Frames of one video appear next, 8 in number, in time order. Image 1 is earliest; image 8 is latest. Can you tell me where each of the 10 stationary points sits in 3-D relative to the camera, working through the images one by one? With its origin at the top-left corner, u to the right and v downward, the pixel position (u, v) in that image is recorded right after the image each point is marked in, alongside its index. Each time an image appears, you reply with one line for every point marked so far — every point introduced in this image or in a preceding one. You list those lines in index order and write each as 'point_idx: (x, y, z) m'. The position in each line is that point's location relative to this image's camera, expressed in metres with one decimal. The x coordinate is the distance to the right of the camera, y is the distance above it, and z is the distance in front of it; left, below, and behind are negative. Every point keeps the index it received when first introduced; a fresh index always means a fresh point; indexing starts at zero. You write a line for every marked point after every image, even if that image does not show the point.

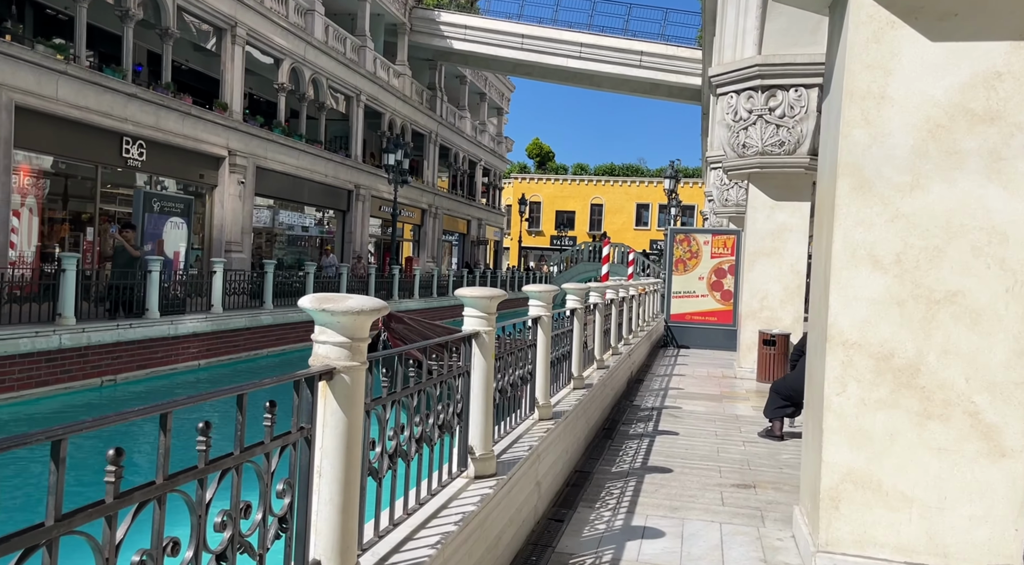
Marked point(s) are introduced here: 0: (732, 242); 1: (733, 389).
0: (+4.3, +0.8, +14.9) m
1: (+2.9, -1.4, +10.1) m
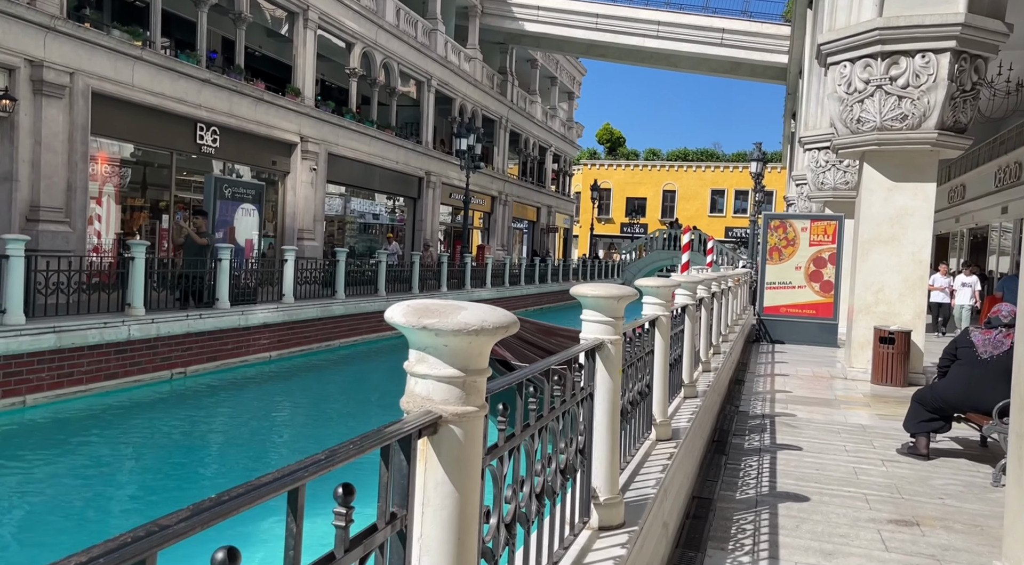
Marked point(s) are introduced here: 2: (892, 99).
0: (+5.7, +1.0, +13.7) m
1: (+4.0, -1.3, +9.1) m
2: (+4.7, +2.3, +9.5) m
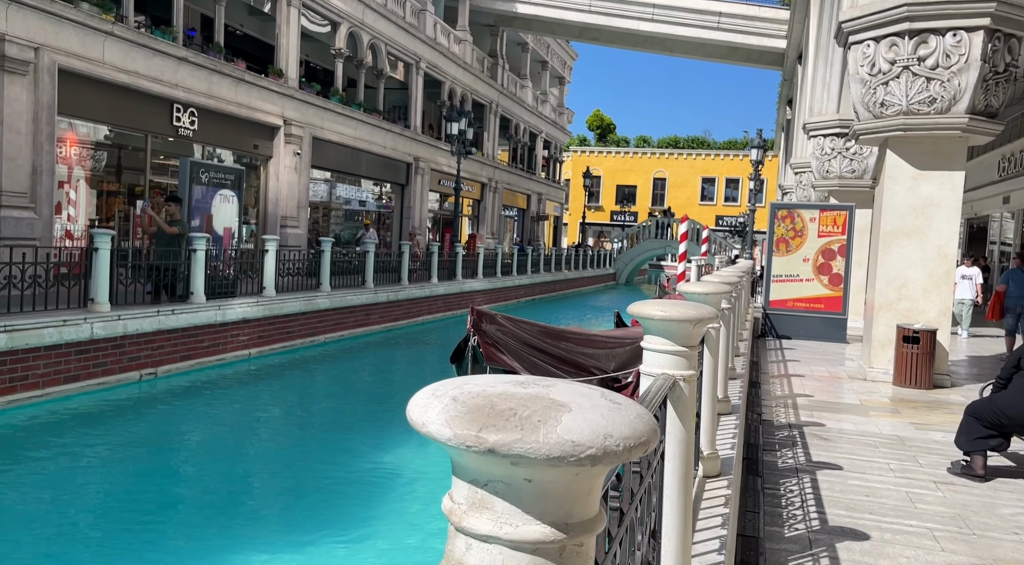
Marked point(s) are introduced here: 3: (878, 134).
0: (+5.6, +1.1, +13.1) m
1: (+3.9, -1.2, +8.5) m
2: (+4.7, +2.3, +8.8) m
3: (+4.5, +1.8, +9.4) m
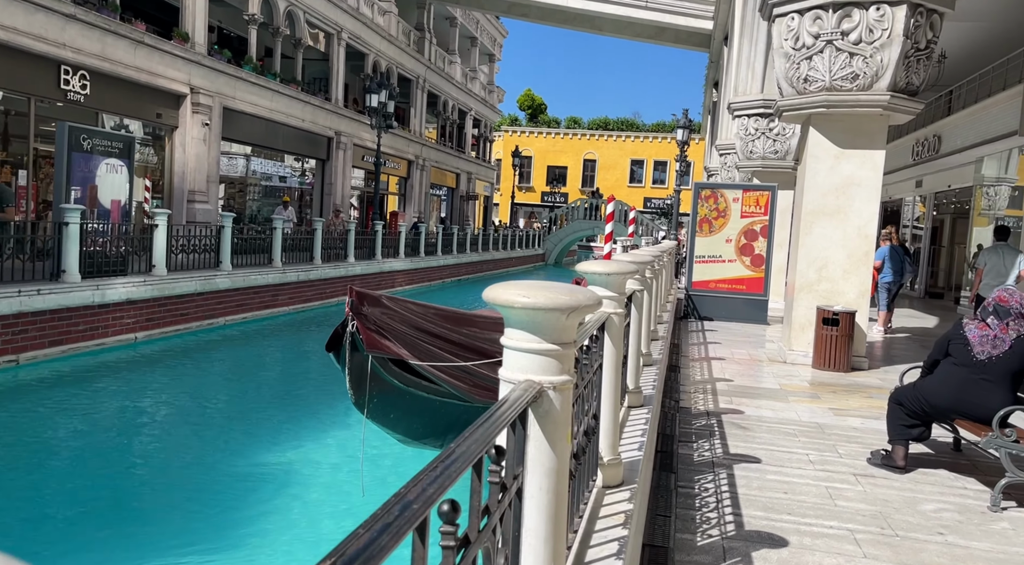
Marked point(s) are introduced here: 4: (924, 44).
0: (+4.3, +1.4, +13.0) m
1: (+3.0, -1.0, +8.3) m
2: (+3.7, +2.5, +8.6) m
3: (+3.5, +2.0, +9.2) m
4: (+4.6, +2.7, +8.6) m
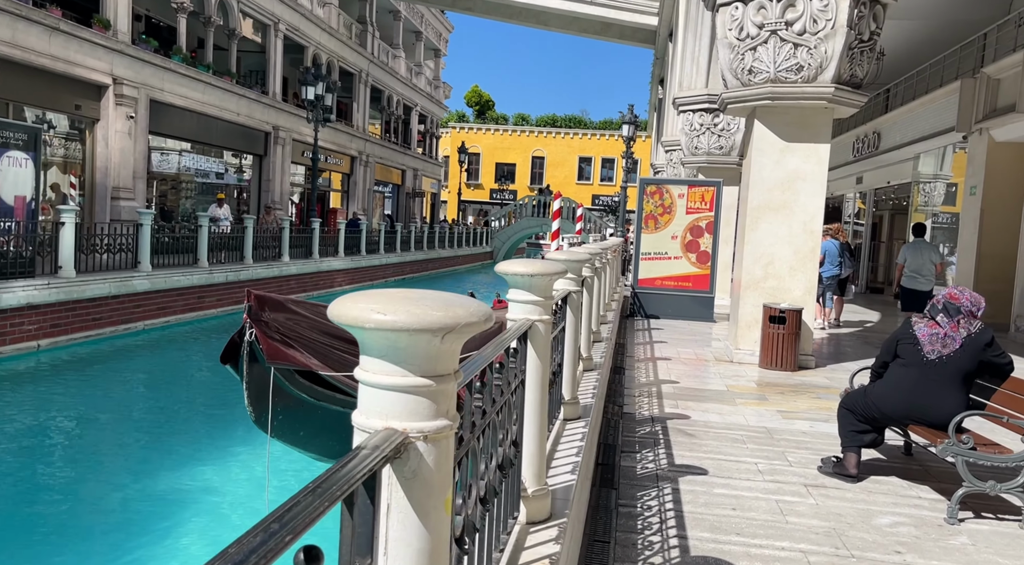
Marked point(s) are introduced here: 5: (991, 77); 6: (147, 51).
0: (+3.3, +1.4, +12.8) m
1: (+2.3, -1.0, +8.0) m
2: (+3.0, +2.5, +8.4) m
3: (+2.7, +2.1, +8.9) m
4: (+3.9, +2.7, +8.4) m
5: (+8.6, +3.7, +13.8) m
6: (-8.5, +5.4, +17.9) m
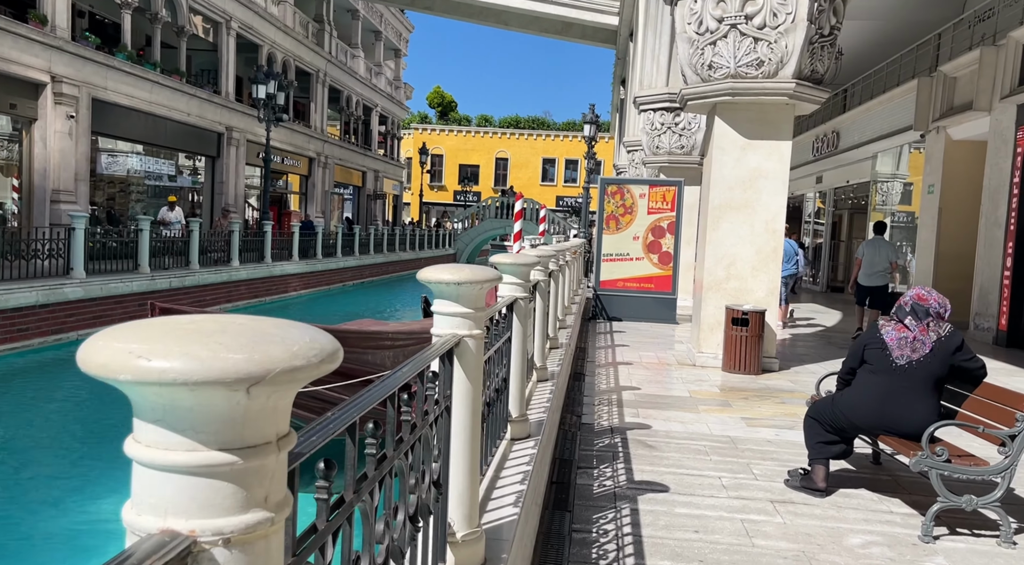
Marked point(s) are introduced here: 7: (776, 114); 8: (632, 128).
0: (+2.6, +1.4, +12.5) m
1: (+1.9, -1.0, +7.8) m
2: (+2.5, +2.5, +8.1) m
3: (+2.2, +2.1, +8.7) m
4: (+3.4, +2.7, +8.2) m
5: (+7.9, +3.7, +13.8) m
6: (-9.4, +5.2, +17.1) m
7: (+2.9, +1.9, +8.6) m
8: (+3.0, +3.9, +19.5) m
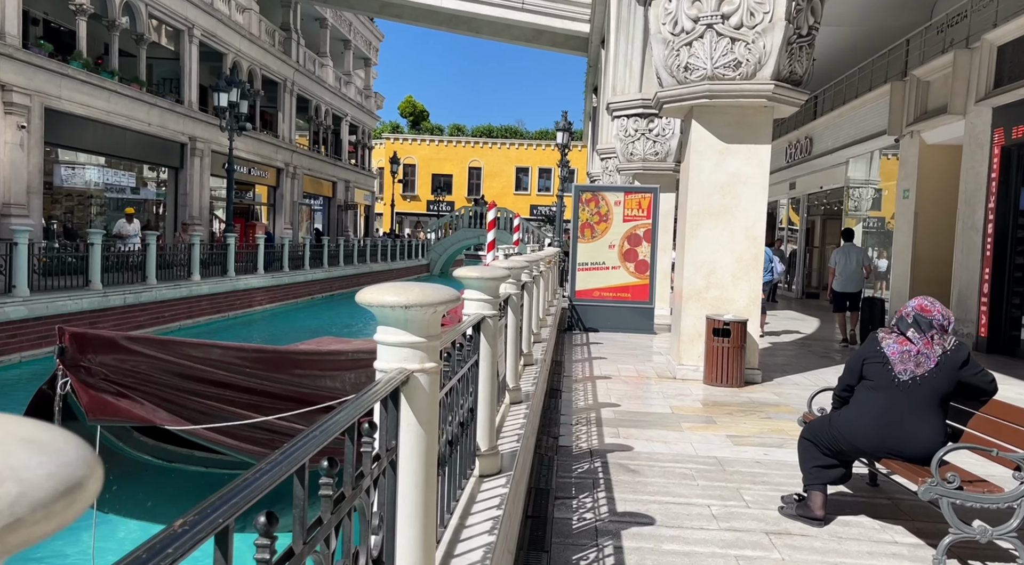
0: (+2.2, +1.3, +12.2) m
1: (+1.6, -1.1, +7.4) m
2: (+2.2, +2.4, +7.9) m
3: (+1.9, +2.0, +8.4) m
4: (+3.1, +2.6, +8.0) m
5: (+7.3, +3.6, +13.7) m
6: (-10.1, +4.9, +16.5) m
7: (+2.6, +1.8, +8.3) m
8: (+2.3, +3.7, +19.2) m
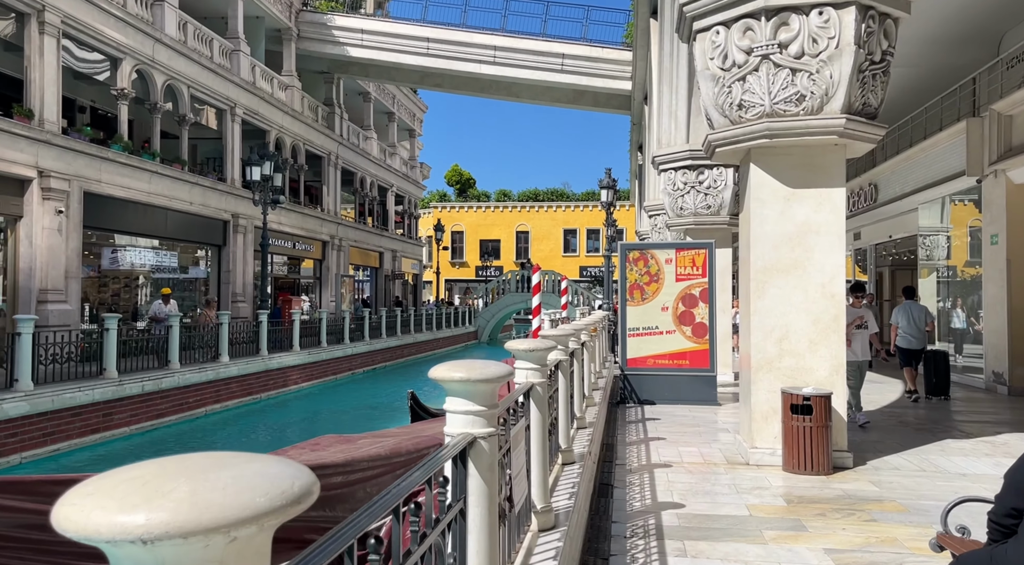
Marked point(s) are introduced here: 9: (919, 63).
0: (+2.8, +0.3, +11.1) m
1: (+2.0, -1.7, +6.1) m
2: (+2.4, +1.8, +6.8) m
3: (+2.2, +1.3, +7.4) m
4: (+3.3, +2.0, +6.9) m
5: (+7.9, +2.8, +12.4) m
6: (-9.3, +3.1, +16.5) m
7: (+2.9, +1.2, +7.2) m
8: (+3.3, +2.2, +18.2) m
9: (+7.7, +4.3, +14.7) m
